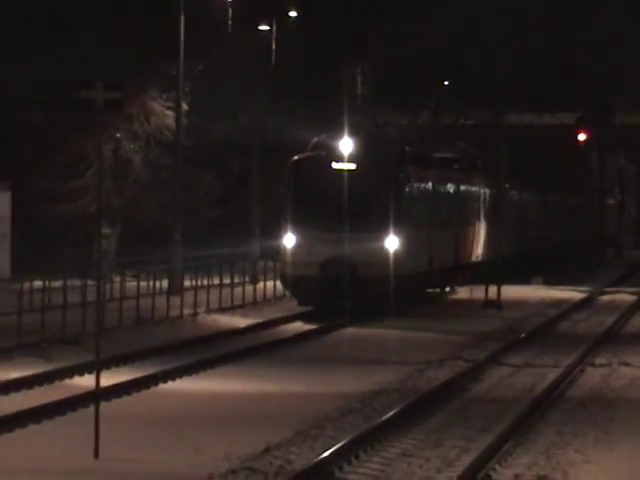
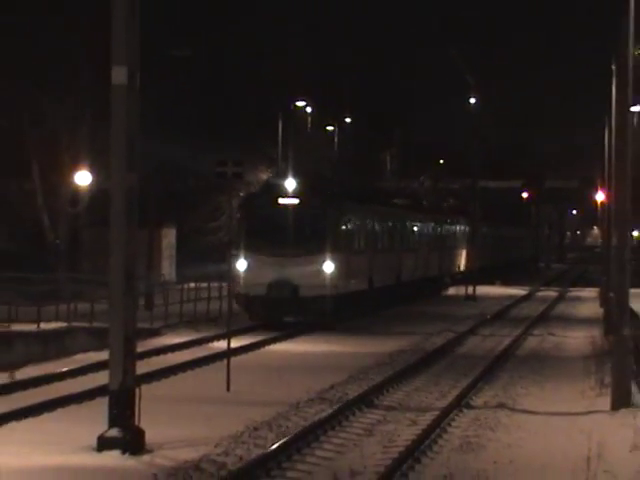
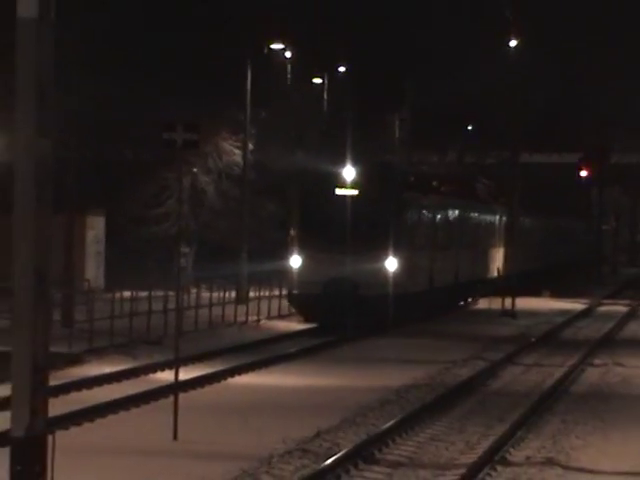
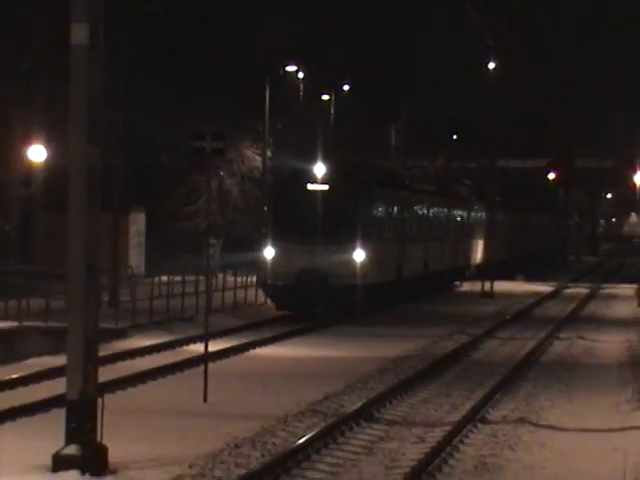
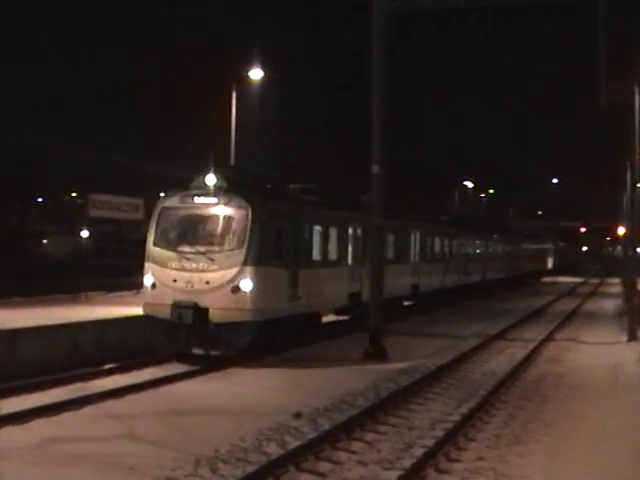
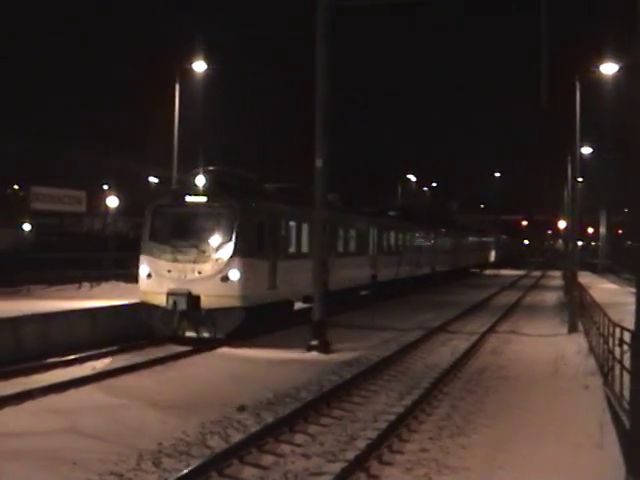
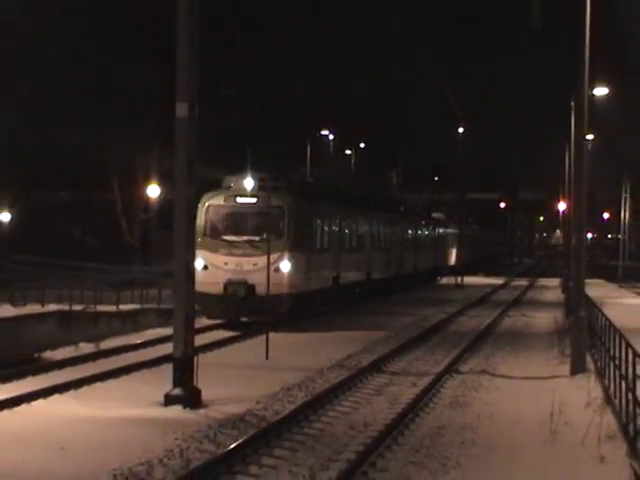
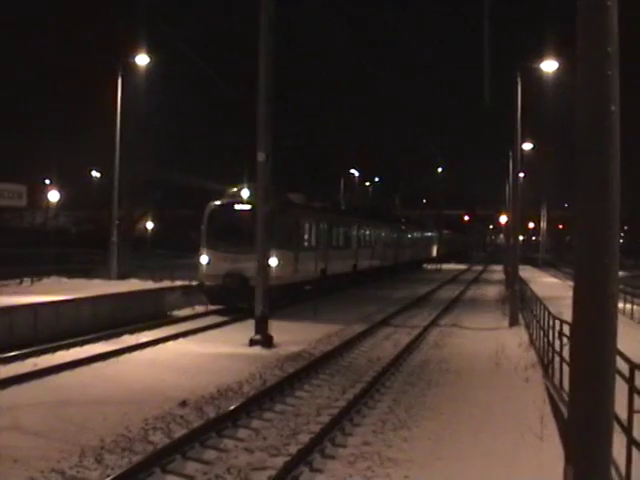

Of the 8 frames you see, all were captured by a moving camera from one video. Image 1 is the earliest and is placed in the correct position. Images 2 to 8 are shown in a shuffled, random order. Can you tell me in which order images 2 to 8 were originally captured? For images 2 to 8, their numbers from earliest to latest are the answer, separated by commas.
3, 4, 2, 7, 8, 6, 5
